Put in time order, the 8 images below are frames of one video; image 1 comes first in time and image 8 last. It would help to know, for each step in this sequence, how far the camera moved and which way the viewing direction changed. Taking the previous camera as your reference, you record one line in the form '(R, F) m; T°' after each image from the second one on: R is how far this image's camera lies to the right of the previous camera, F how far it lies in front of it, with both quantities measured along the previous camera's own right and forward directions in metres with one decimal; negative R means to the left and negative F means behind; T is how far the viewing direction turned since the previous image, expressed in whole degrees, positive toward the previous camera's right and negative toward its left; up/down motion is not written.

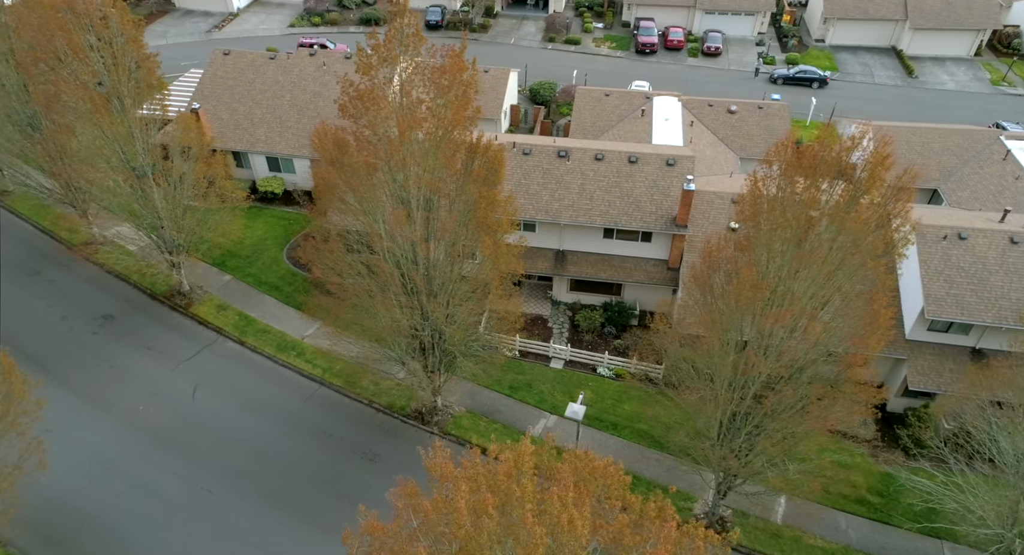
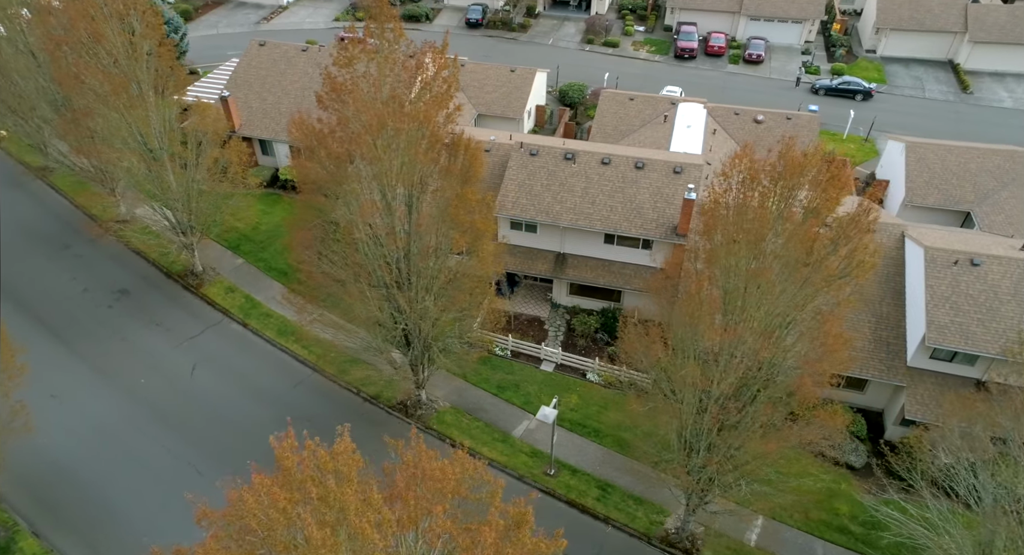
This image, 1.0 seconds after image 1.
(+2.3, 0.0) m; -5°
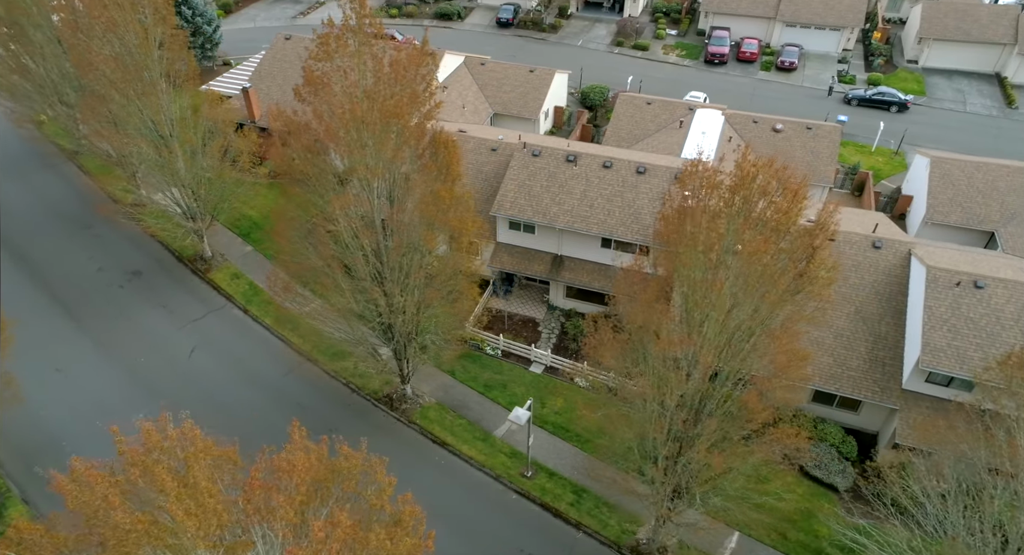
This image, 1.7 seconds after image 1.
(+2.0, 0.0) m; -4°
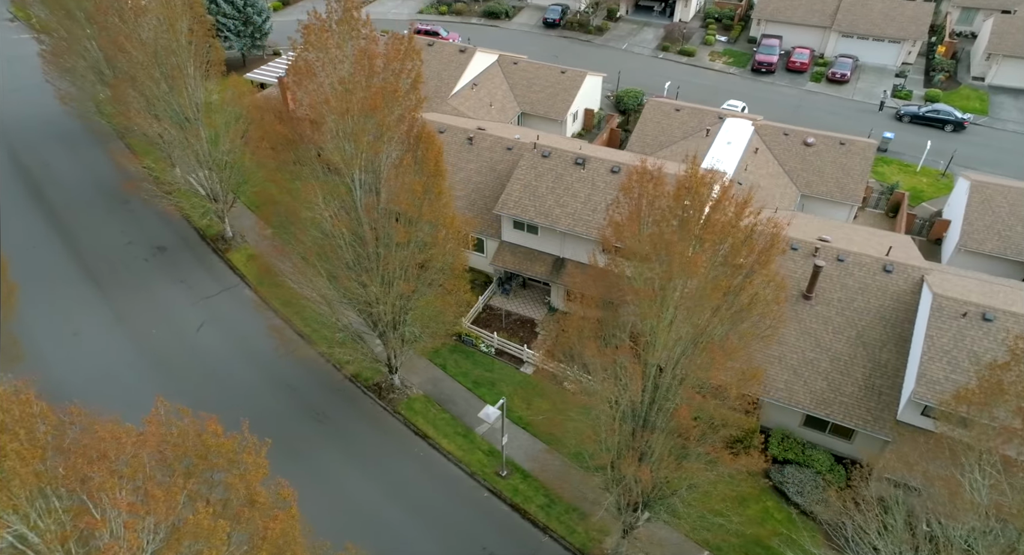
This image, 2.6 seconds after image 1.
(+2.6, 0.0) m; -5°
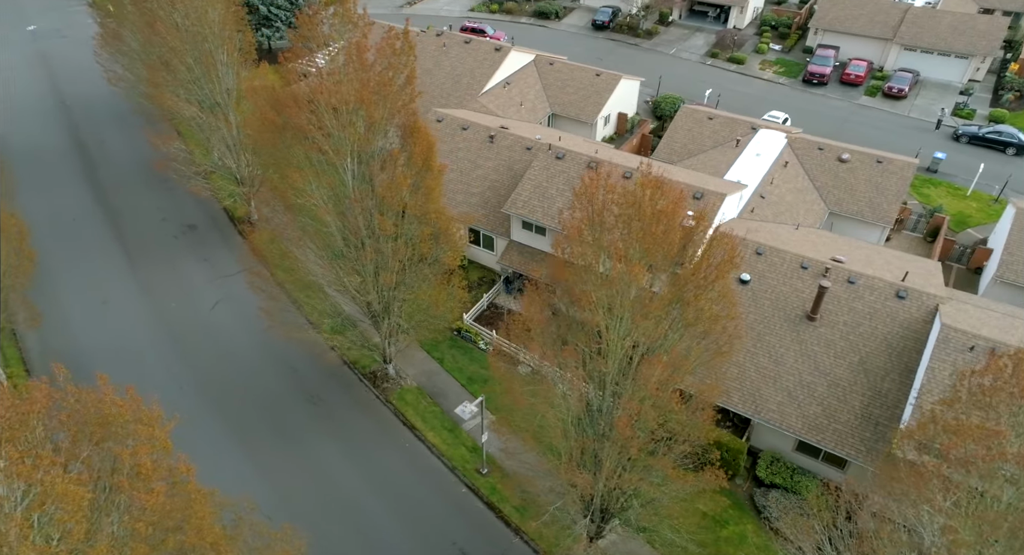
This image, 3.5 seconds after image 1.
(+2.5, +0.1) m; -5°
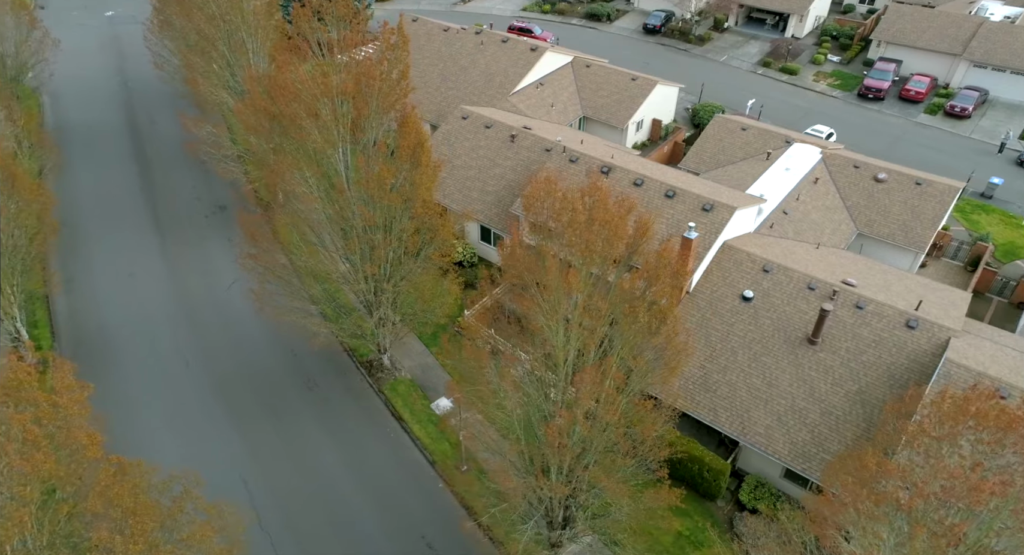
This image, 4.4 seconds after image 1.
(+2.6, +0.2) m; -6°
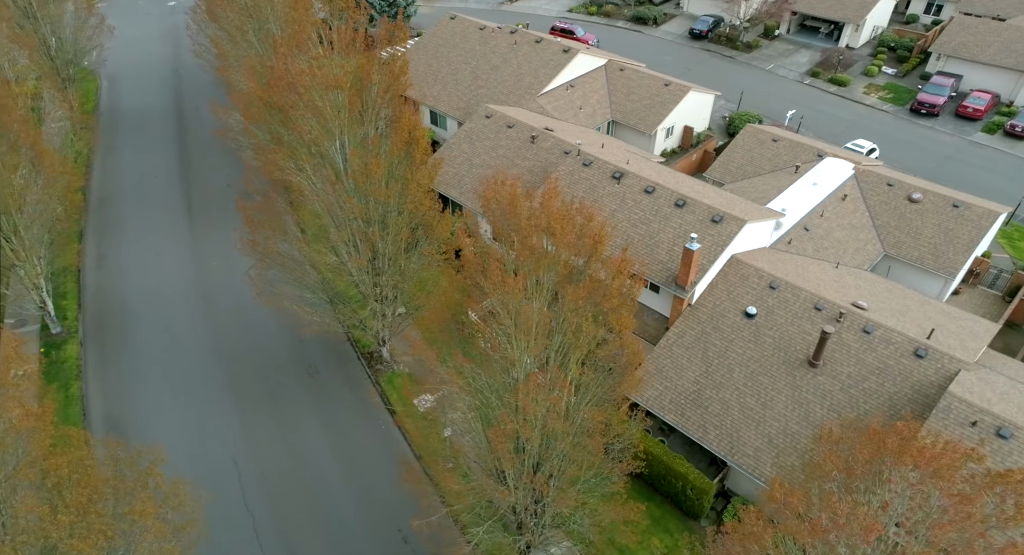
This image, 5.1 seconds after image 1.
(+2.2, +0.2) m; -5°
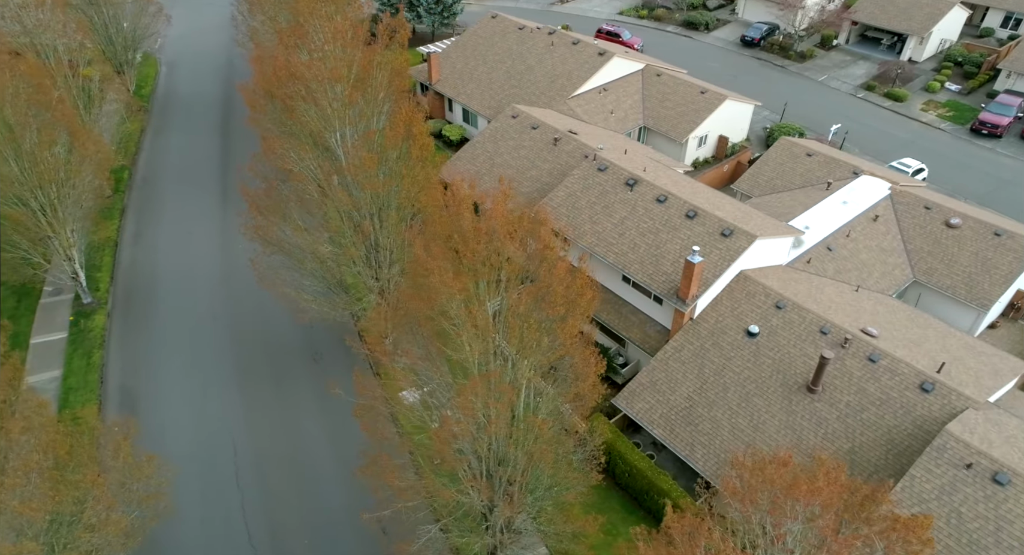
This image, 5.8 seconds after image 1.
(+2.2, +0.3) m; -5°
